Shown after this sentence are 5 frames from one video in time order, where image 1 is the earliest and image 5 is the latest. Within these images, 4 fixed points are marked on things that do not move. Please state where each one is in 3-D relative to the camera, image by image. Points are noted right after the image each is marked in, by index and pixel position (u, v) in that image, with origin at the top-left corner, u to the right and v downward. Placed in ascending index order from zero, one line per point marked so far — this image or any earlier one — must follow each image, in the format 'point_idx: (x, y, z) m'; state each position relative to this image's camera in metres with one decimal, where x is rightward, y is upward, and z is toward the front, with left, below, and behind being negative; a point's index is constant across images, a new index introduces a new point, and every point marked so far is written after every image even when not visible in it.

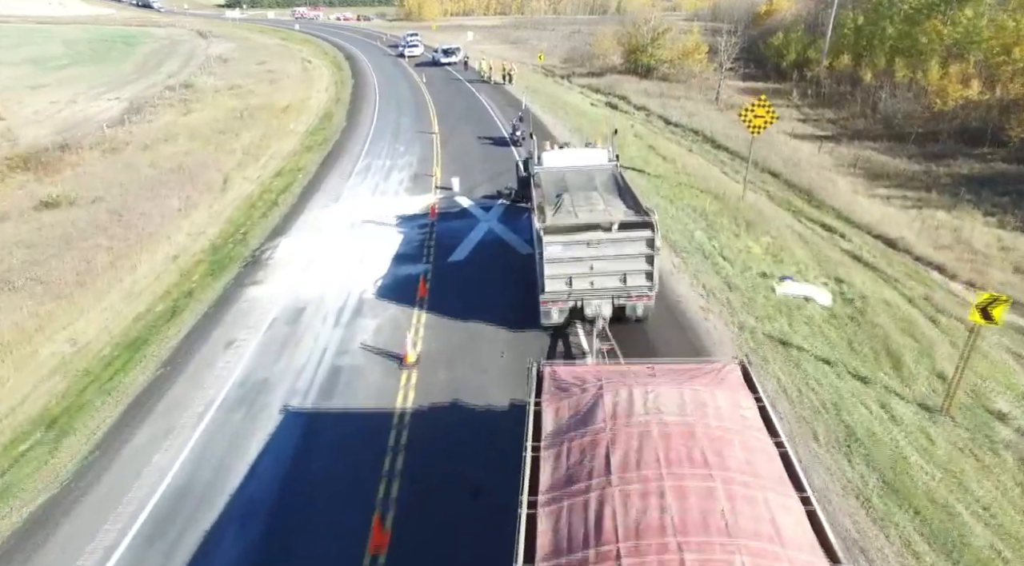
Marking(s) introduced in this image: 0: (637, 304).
0: (+2.5, -0.4, +13.5) m
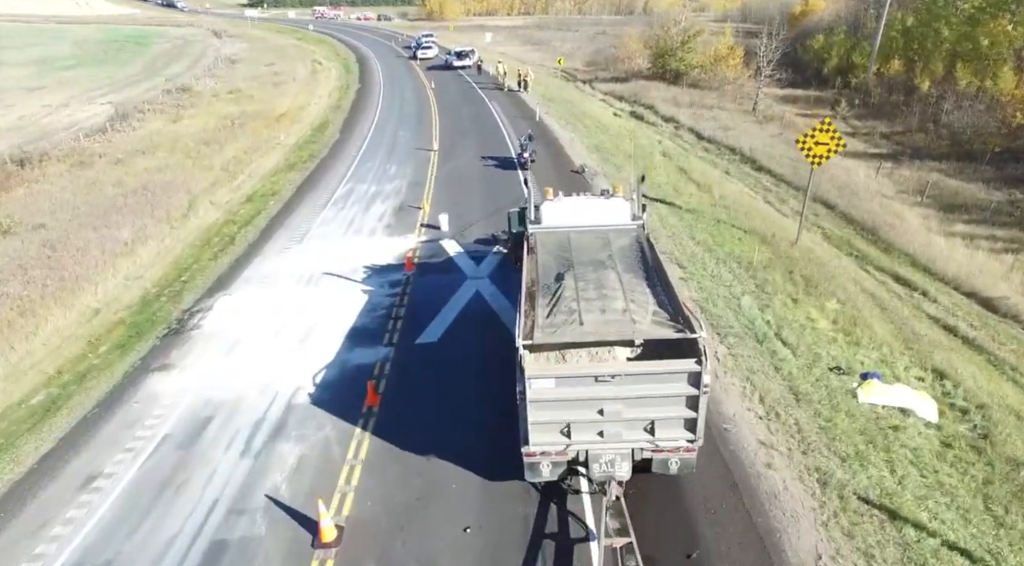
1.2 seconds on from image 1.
0: (+2.0, -2.3, +8.8) m
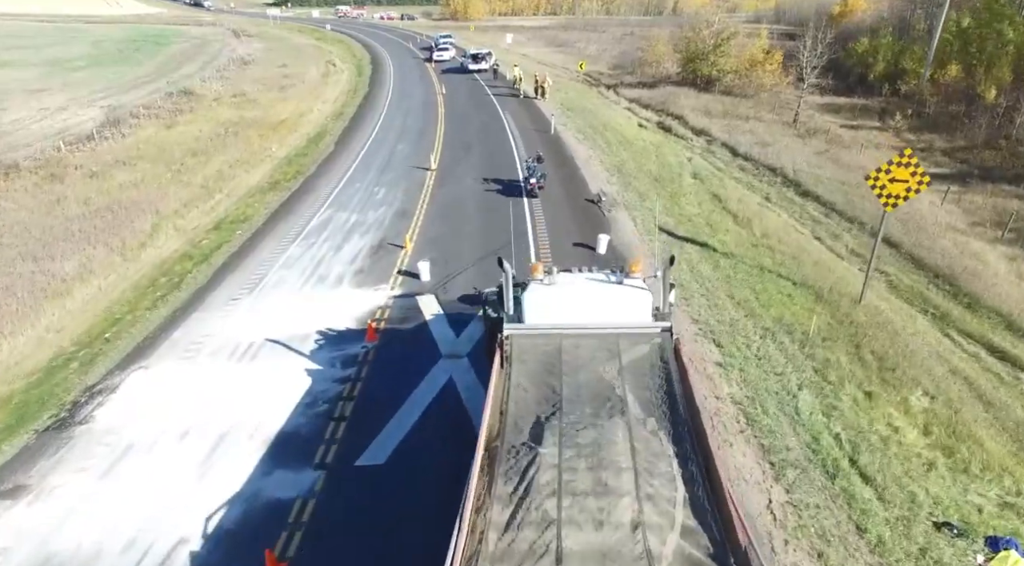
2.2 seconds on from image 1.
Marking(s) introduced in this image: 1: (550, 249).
0: (+1.4, -3.9, +4.9) m
1: (+1.0, +0.9, +18.8) m
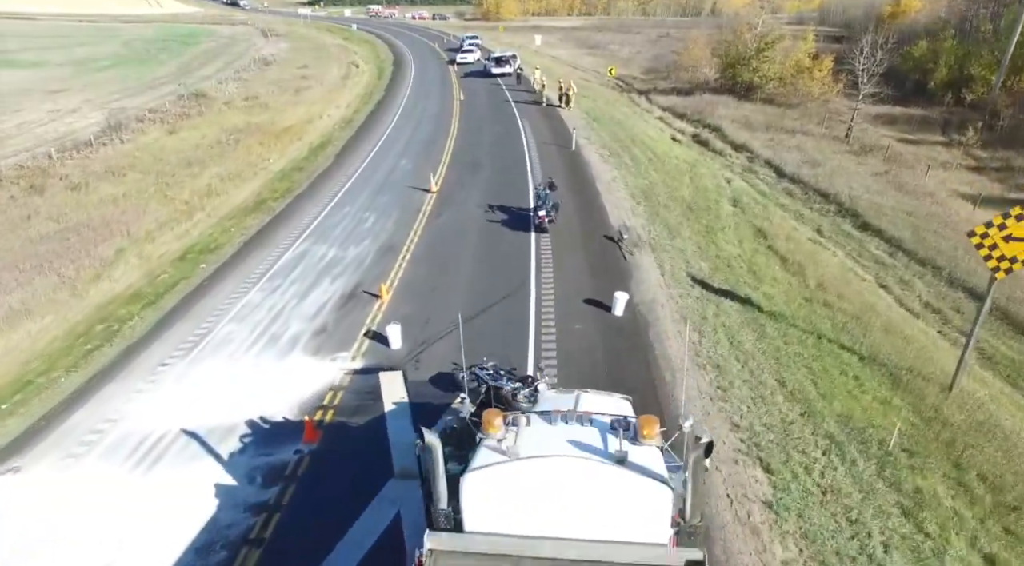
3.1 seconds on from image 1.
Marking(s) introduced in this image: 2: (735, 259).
0: (+0.6, -5.3, +1.4) m
1: (+0.9, -0.5, +15.2) m
2: (+6.1, +0.7, +18.8) m
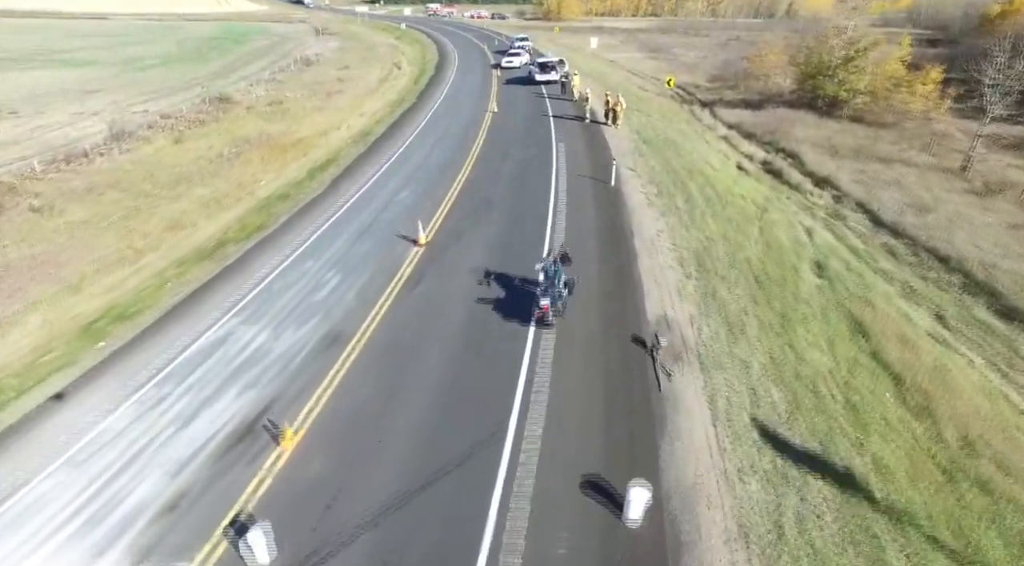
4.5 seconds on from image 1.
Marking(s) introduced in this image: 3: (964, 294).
0: (-1.3, -7.5, -4.2) m
1: (+0.3, -2.8, +9.6) m
2: (+5.8, -1.8, +12.7) m
3: (+11.7, -0.3, +17.9) m
